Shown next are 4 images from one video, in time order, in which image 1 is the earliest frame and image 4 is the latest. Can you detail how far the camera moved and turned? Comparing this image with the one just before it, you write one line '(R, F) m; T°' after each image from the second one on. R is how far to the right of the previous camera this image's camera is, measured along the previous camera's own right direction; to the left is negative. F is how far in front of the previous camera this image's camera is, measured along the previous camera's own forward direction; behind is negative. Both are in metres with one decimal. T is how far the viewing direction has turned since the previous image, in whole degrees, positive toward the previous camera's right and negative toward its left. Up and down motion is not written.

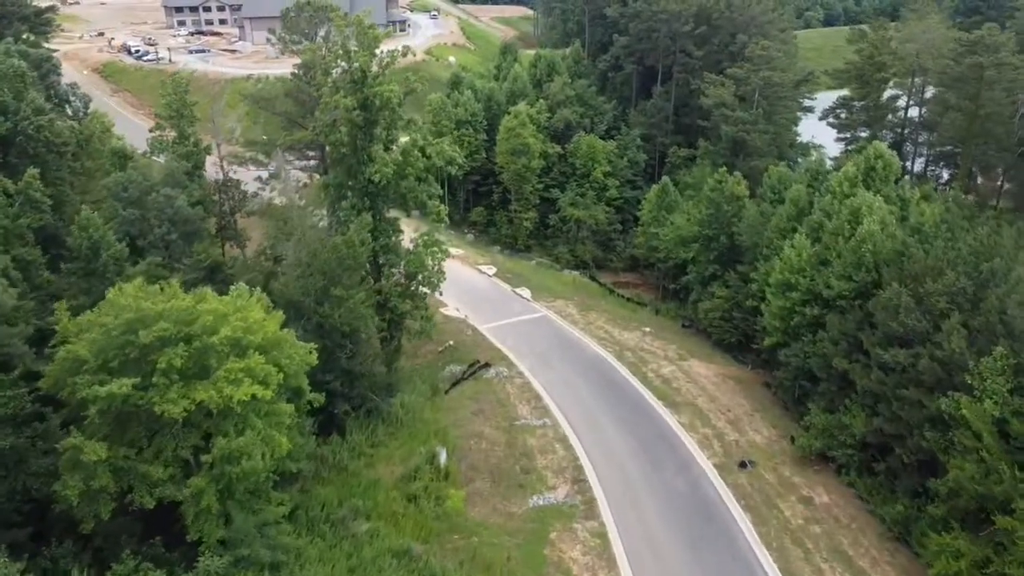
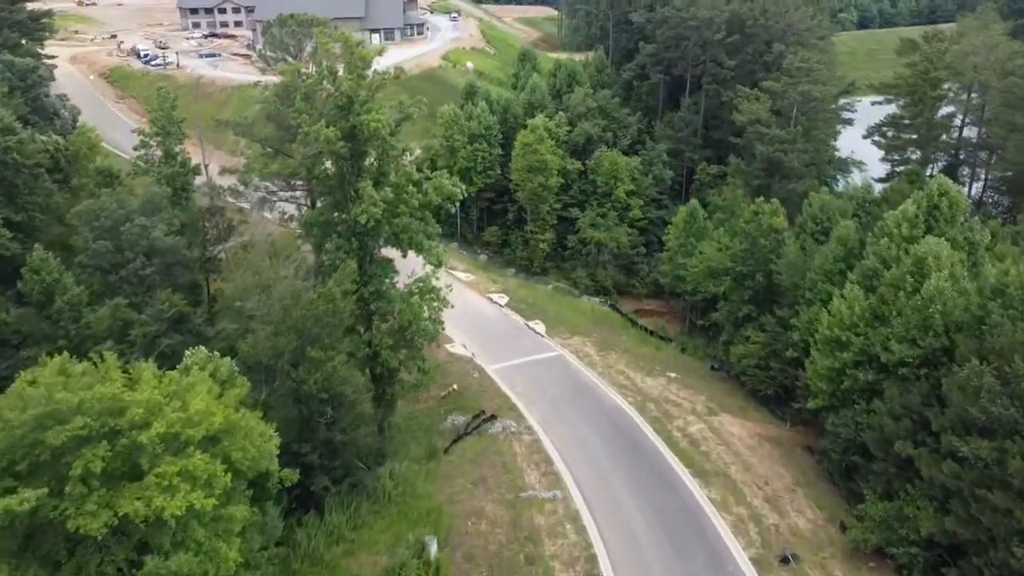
(+0.4, +3.4) m; -2°
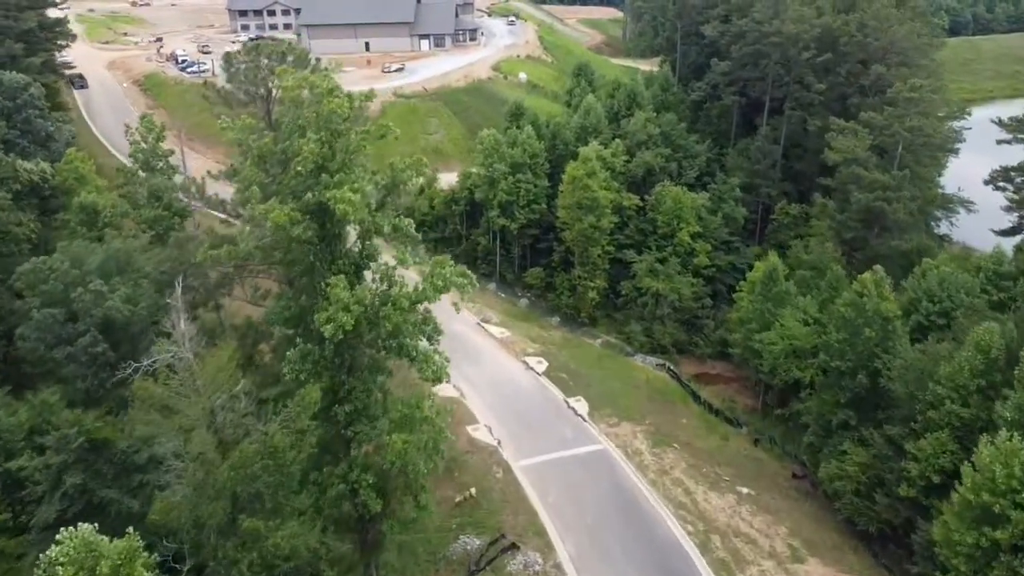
(+0.7, +6.1) m; -4°
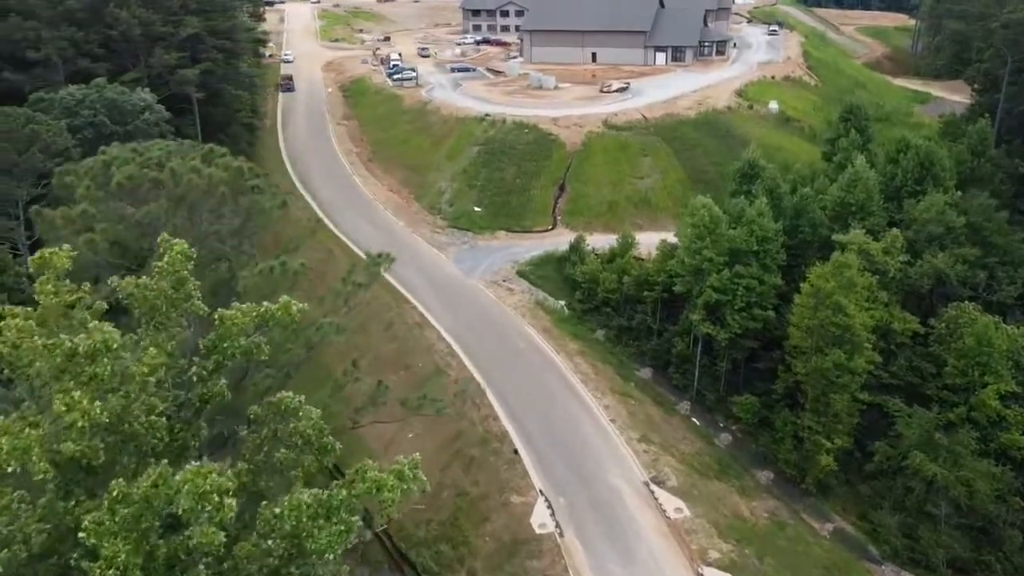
(+0.8, +11.3) m; -16°
